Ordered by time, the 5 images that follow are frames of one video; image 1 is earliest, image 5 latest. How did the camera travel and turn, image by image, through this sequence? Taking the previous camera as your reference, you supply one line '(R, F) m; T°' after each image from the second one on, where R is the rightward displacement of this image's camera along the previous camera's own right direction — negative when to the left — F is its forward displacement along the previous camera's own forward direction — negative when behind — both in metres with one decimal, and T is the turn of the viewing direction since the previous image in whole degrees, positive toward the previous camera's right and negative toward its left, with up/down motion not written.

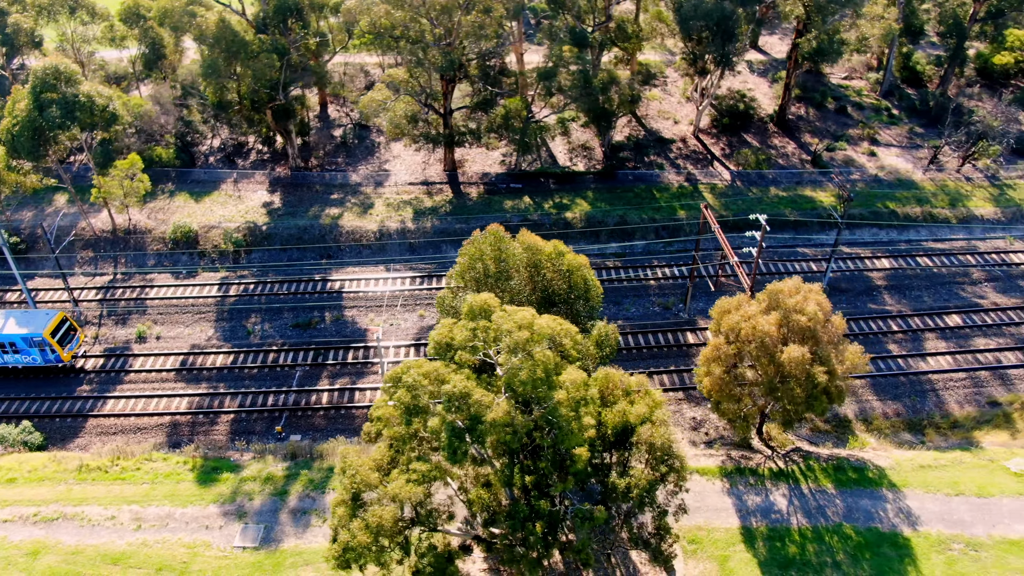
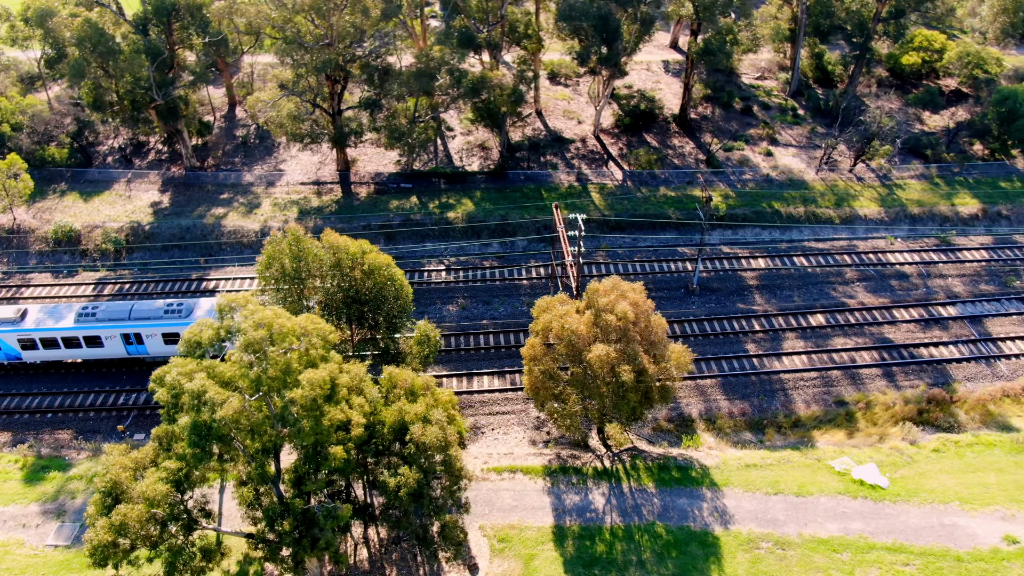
(+5.5, -0.1) m; 0°
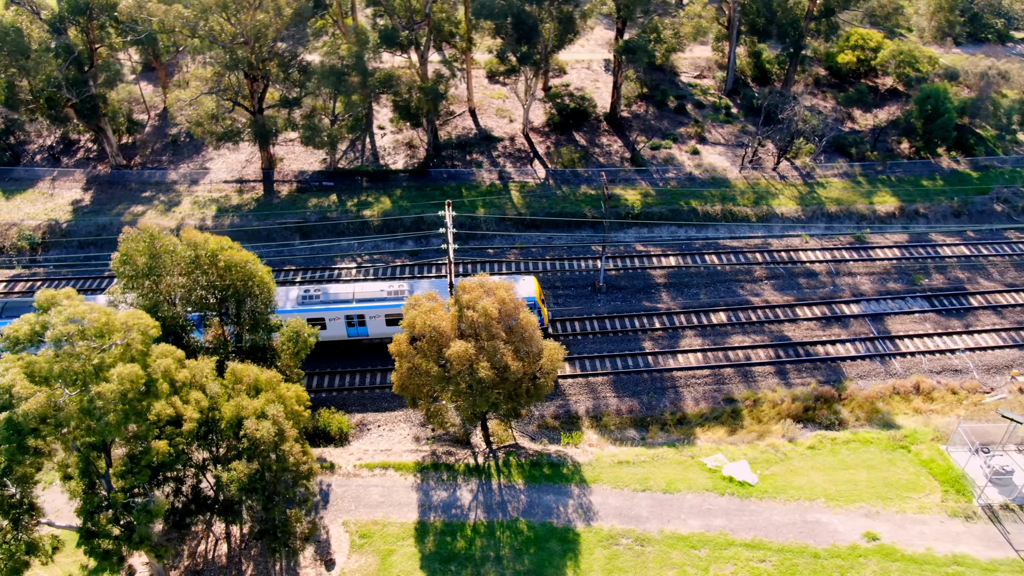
(+4.2, -0.1) m; 0°
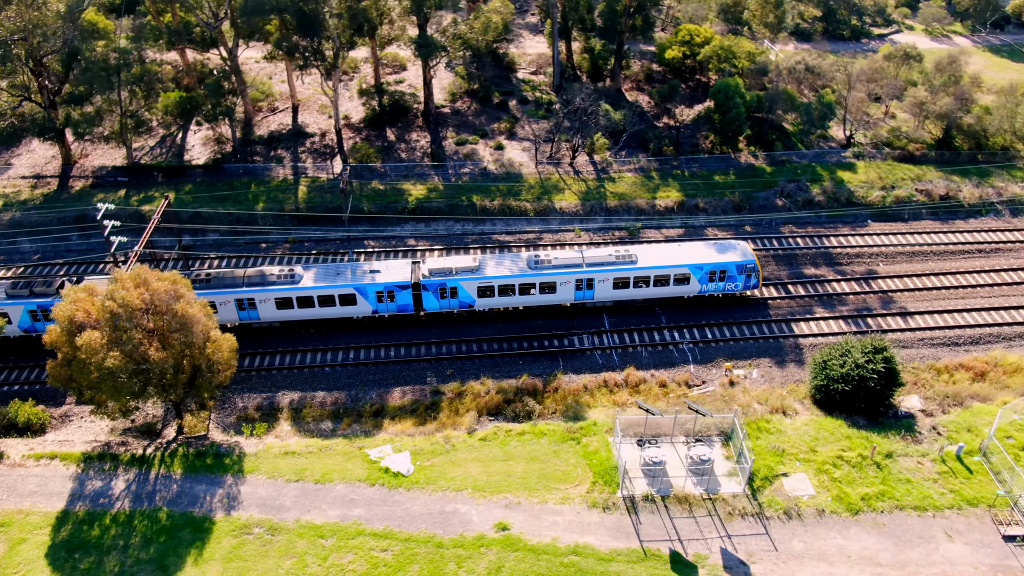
(+11.0, -0.1) m; -1°
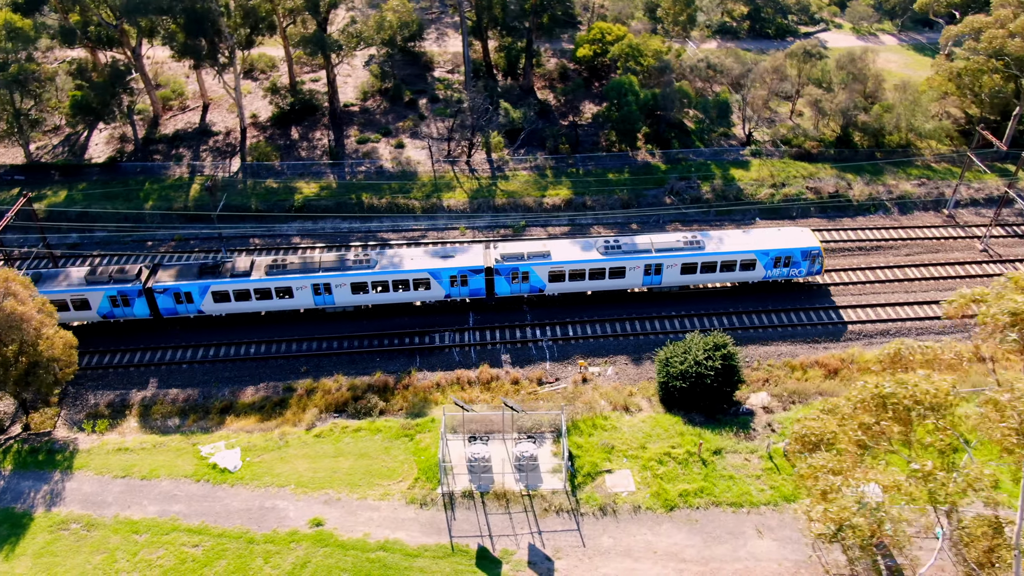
(+5.6, -0.1) m; 0°
